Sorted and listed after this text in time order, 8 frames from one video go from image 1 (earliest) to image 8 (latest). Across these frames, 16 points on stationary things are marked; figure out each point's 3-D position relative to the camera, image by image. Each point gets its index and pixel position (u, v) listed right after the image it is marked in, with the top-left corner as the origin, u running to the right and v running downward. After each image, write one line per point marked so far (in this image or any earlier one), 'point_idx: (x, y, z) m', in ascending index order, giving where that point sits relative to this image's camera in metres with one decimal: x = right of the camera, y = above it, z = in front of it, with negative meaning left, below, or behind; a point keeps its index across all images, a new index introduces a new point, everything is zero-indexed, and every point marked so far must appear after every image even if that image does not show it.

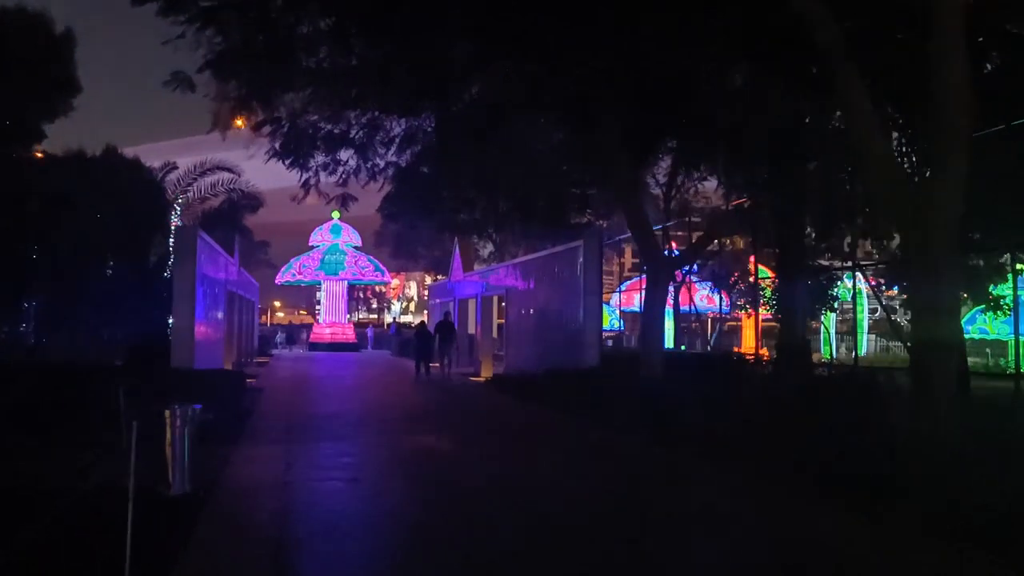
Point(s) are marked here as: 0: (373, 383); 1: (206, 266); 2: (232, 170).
0: (-2.7, -2.0, +19.8) m
1: (-5.0, +0.4, +16.2) m
2: (-5.1, +2.3, +18.3) m
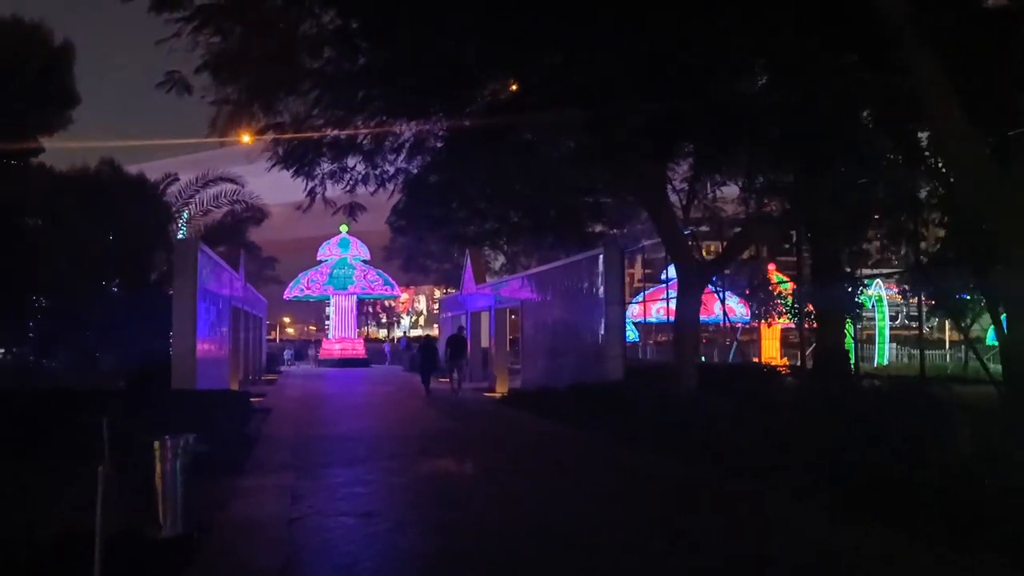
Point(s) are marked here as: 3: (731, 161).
0: (-2.4, -2.2, +19.2) m
1: (-4.8, +0.1, +15.6) m
2: (-4.9, +2.0, +17.8) m
3: (+3.0, +1.8, +13.8) m
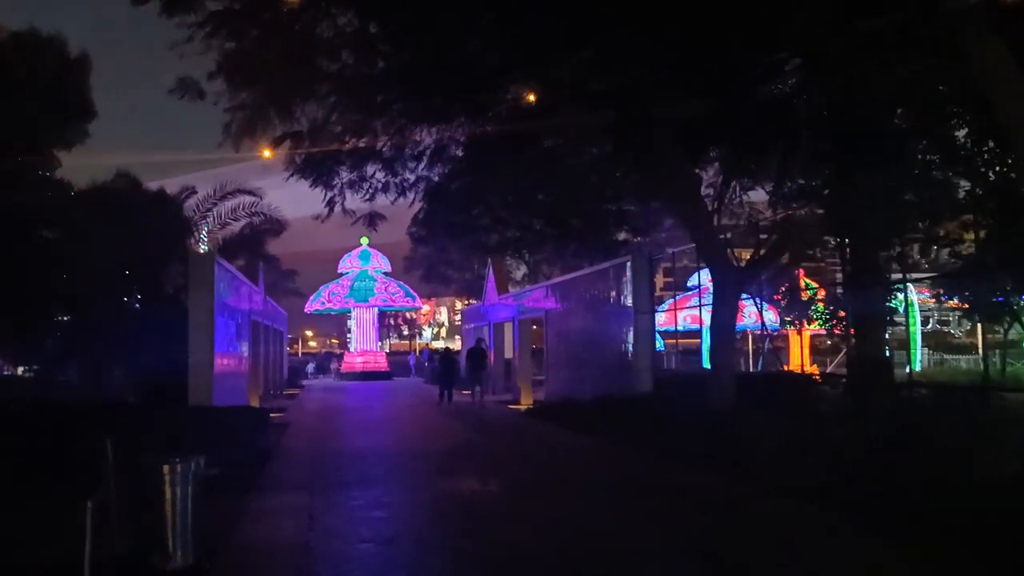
0: (-1.9, -2.5, +18.8) m
1: (-4.4, -0.1, +15.4) m
2: (-4.5, +1.8, +17.6) m
3: (+3.3, +1.7, +13.4) m
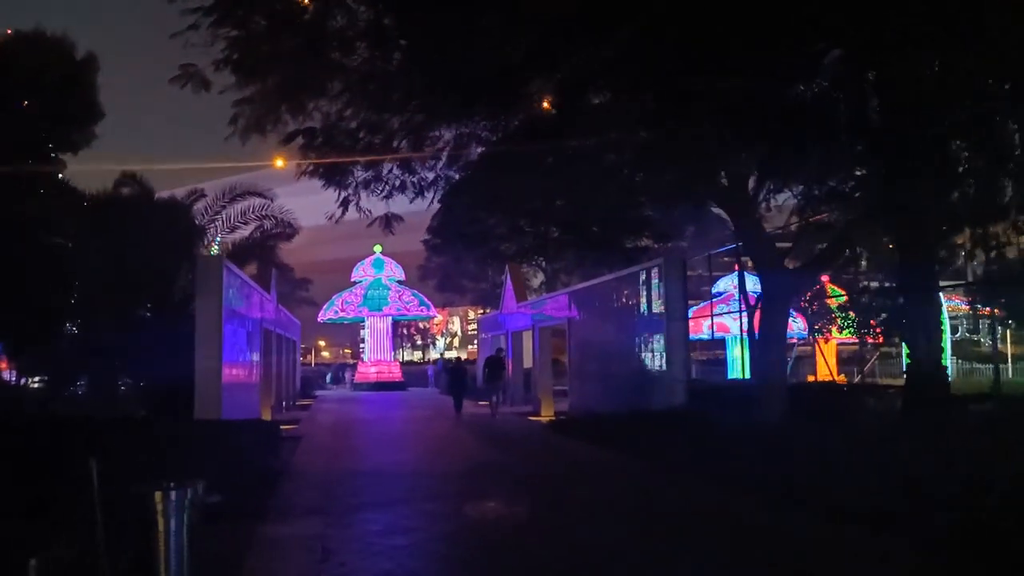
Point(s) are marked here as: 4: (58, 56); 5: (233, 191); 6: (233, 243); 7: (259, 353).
0: (-1.6, -2.6, +18.2) m
1: (-4.1, -0.2, +14.8) m
2: (-4.2, +1.6, +17.0) m
3: (+3.6, +1.6, +12.7) m
4: (-6.0, +3.0, +13.0) m
5: (-4.8, +1.7, +17.2) m
6: (-5.3, +0.8, +18.9) m
7: (-4.5, -1.2, +17.8) m
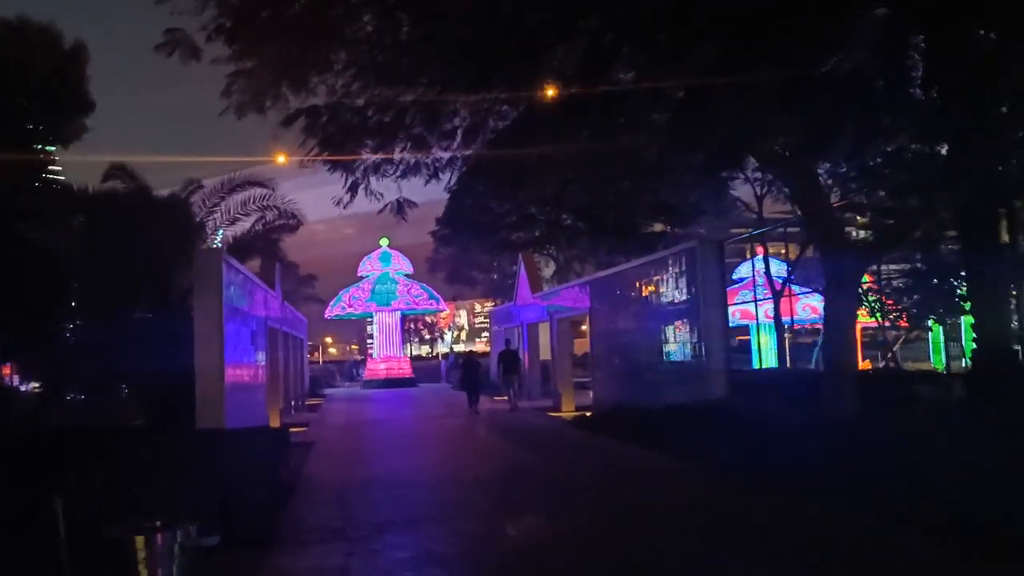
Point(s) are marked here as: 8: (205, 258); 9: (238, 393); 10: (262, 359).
0: (-1.2, -2.5, +17.5) m
1: (-3.8, -0.2, +14.0) m
2: (-4.0, +1.7, +16.2) m
3: (+3.8, +1.8, +11.9) m
4: (-5.8, +3.0, +12.2) m
5: (-4.6, +1.8, +16.4) m
6: (-5.0, +0.9, +18.1) m
7: (-4.2, -1.1, +17.1) m
8: (-3.8, +0.4, +12.2) m
9: (-3.8, -1.5, +13.7) m
10: (-4.2, -1.2, +16.8) m
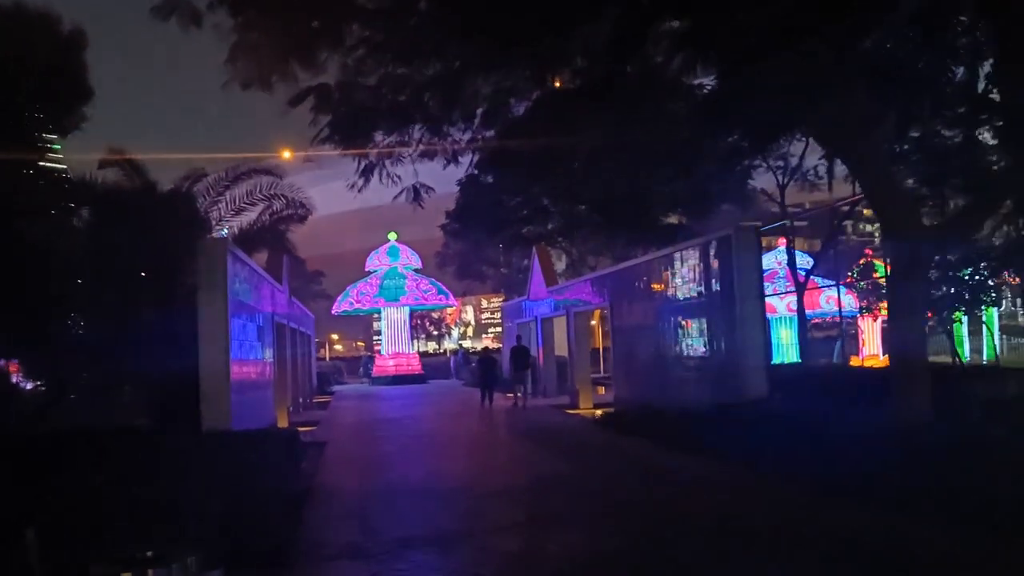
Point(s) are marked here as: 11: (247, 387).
0: (-1.0, -2.4, +16.9) m
1: (-3.6, -0.1, +13.5) m
2: (-3.7, +1.8, +15.7) m
3: (+4.0, +1.9, +11.3) m
4: (-5.6, +3.1, +11.6) m
5: (-4.3, +1.8, +15.9) m
6: (-4.8, +1.0, +17.5) m
7: (-4.0, -1.0, +16.5) m
8: (-3.5, +0.4, +11.7) m
9: (-3.5, -1.4, +13.2) m
10: (-3.9, -1.1, +16.2) m
11: (-3.6, -1.3, +13.4) m
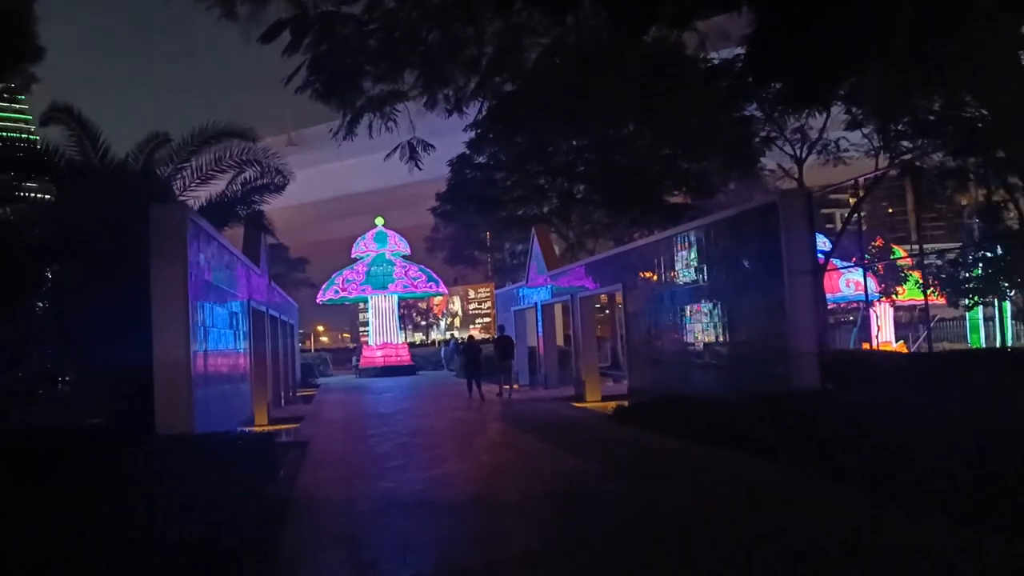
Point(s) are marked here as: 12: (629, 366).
0: (-1.0, -2.1, +15.6) m
1: (-3.6, +0.1, +12.1) m
2: (-3.7, +2.0, +14.3) m
3: (+4.1, +2.1, +10.0) m
4: (-5.5, +3.3, +10.2) m
5: (-4.4, +2.1, +14.5) m
6: (-4.8, +1.2, +16.1) m
7: (-4.0, -0.8, +15.2) m
8: (-3.5, +0.6, +10.3) m
9: (-3.5, -1.2, +11.9) m
10: (-4.0, -0.9, +14.9) m
11: (-3.5, -1.1, +12.0) m
12: (+1.9, -1.4, +18.4) m
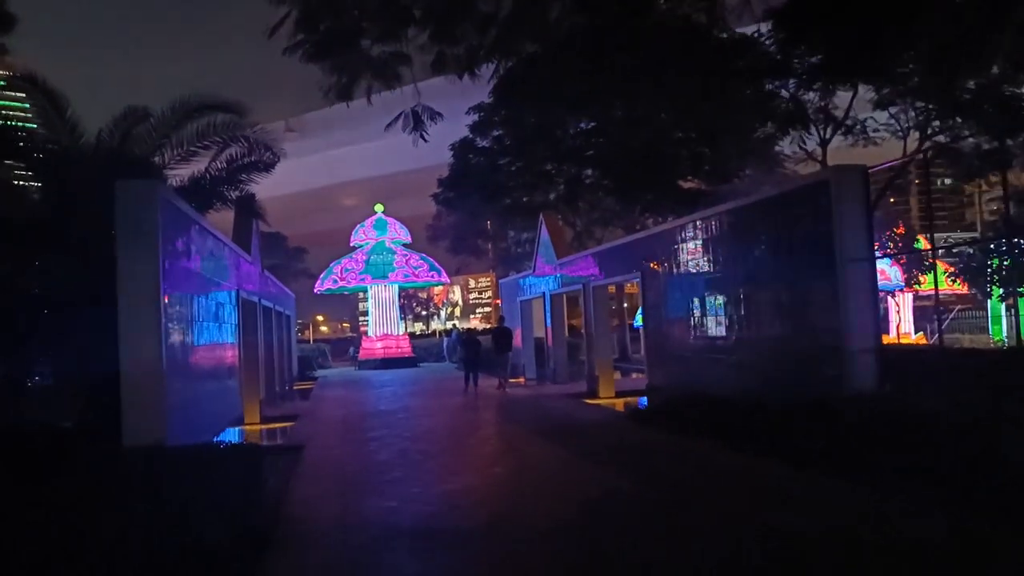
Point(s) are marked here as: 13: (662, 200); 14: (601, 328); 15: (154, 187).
0: (-0.8, -1.9, +14.8) m
1: (-3.4, +0.3, +11.3) m
2: (-3.6, +2.1, +13.4) m
3: (+4.2, +2.2, +9.1) m
4: (-5.4, +3.4, +9.3) m
5: (-4.2, +2.2, +13.6) m
6: (-4.7, +1.4, +15.3) m
7: (-3.9, -0.6, +14.3) m
8: (-3.4, +0.7, +9.4) m
9: (-3.4, -1.0, +11.0) m
10: (-3.8, -0.7, +14.0) m
11: (-3.4, -1.0, +11.2) m
12: (+2.0, -1.2, +17.5) m
13: (+2.8, +1.7, +19.5) m
14: (+1.5, -0.8, +19.2) m
15: (-3.2, +0.8, +9.6) m
